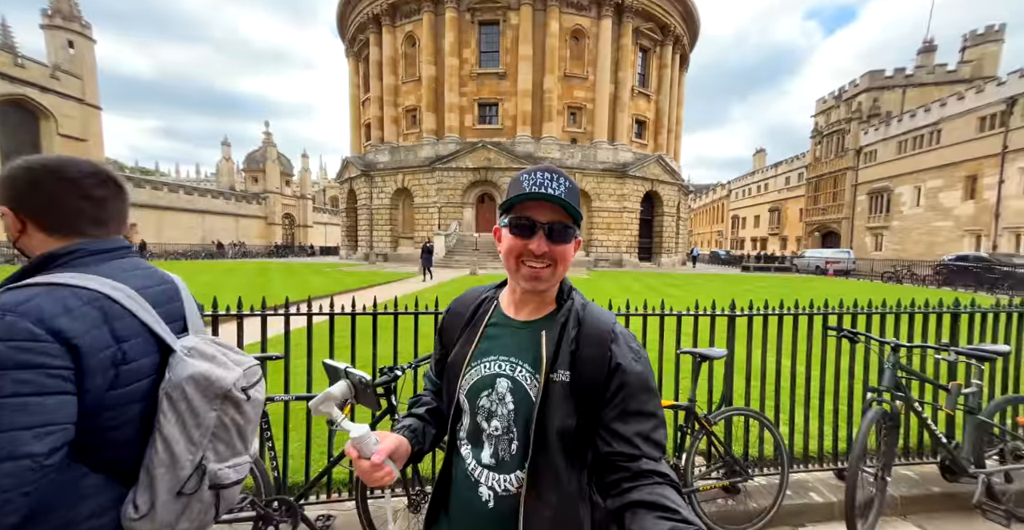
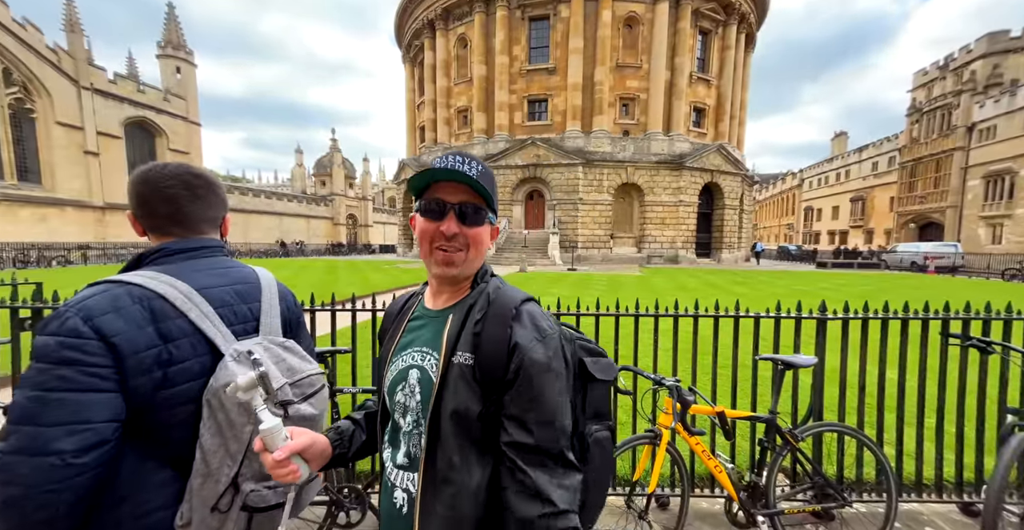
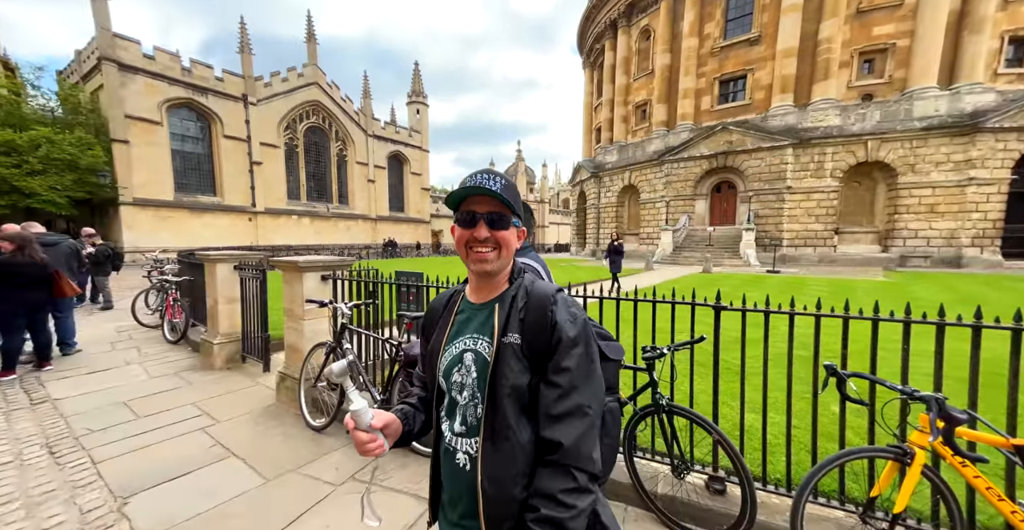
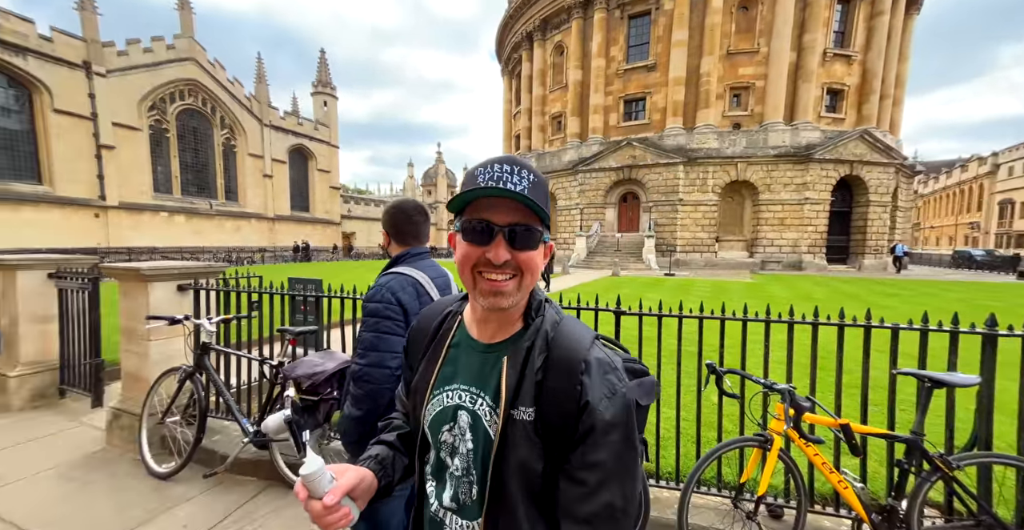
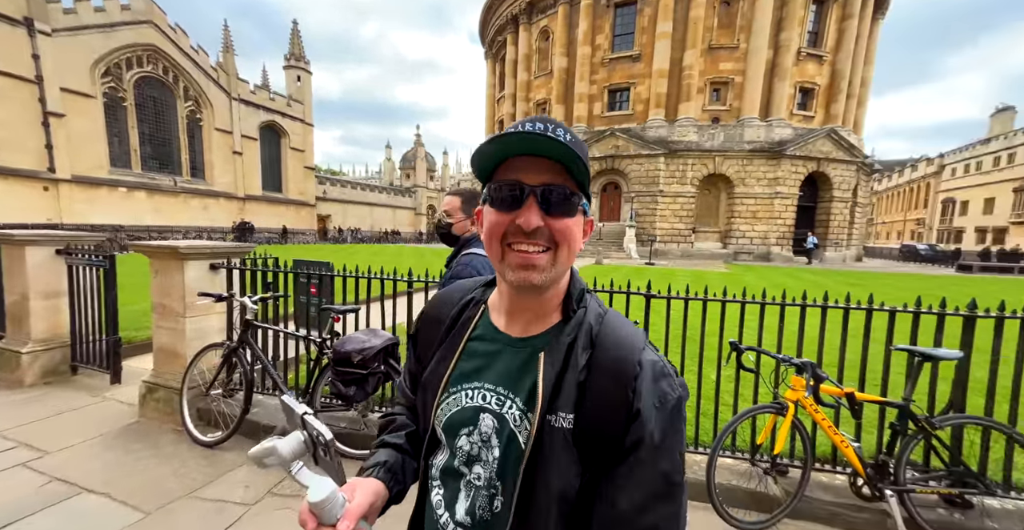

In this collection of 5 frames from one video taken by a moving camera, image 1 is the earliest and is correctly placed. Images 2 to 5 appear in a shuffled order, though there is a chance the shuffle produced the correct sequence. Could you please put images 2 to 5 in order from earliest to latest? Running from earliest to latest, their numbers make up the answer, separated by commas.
2, 4, 3, 5
